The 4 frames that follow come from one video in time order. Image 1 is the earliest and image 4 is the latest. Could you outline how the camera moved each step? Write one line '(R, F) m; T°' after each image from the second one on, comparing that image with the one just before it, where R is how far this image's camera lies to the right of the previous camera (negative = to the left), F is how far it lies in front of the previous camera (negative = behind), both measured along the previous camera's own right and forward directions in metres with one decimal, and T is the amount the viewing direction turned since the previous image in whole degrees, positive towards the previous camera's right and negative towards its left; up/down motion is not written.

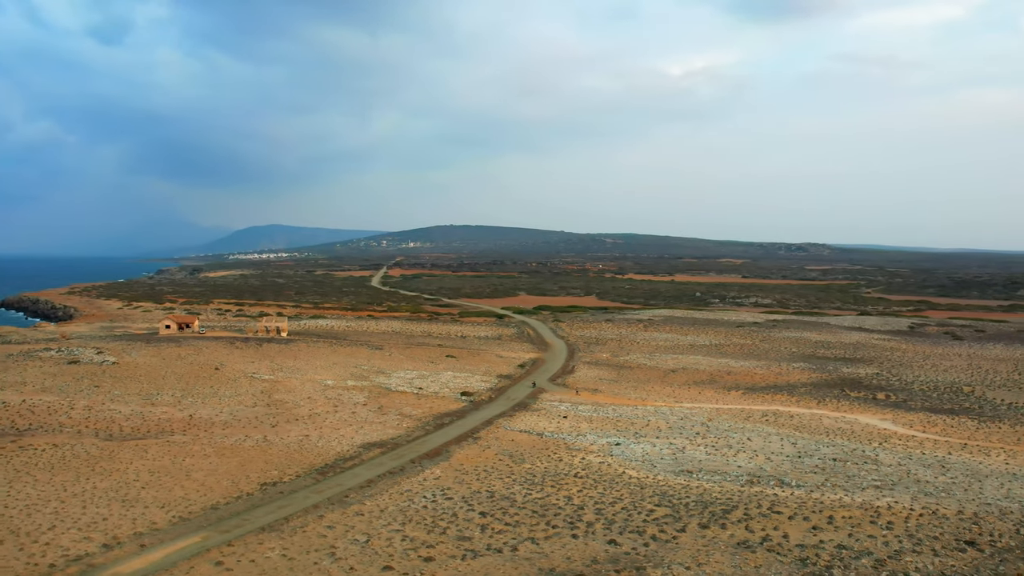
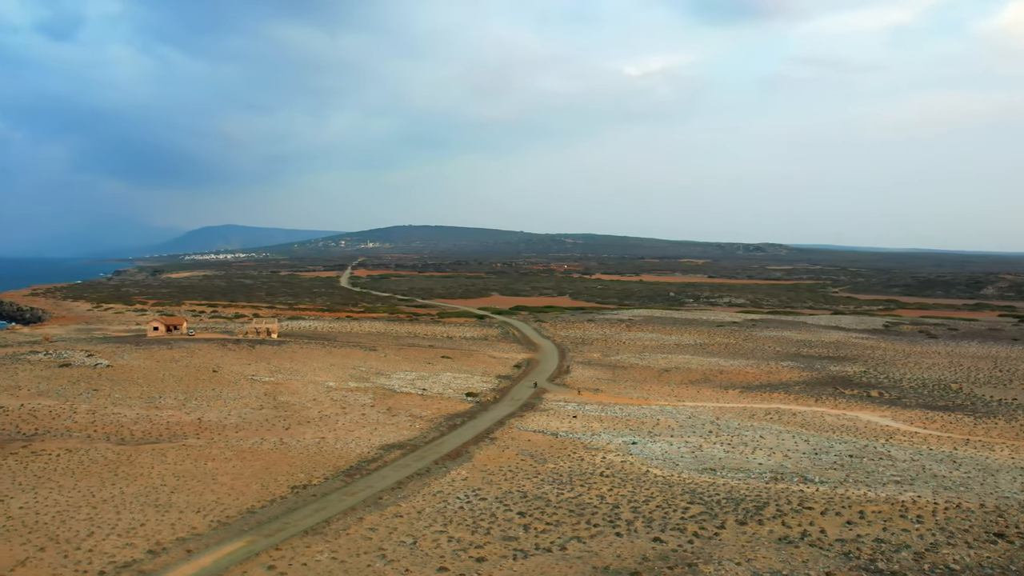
(-1.1, 0.0) m; +2°
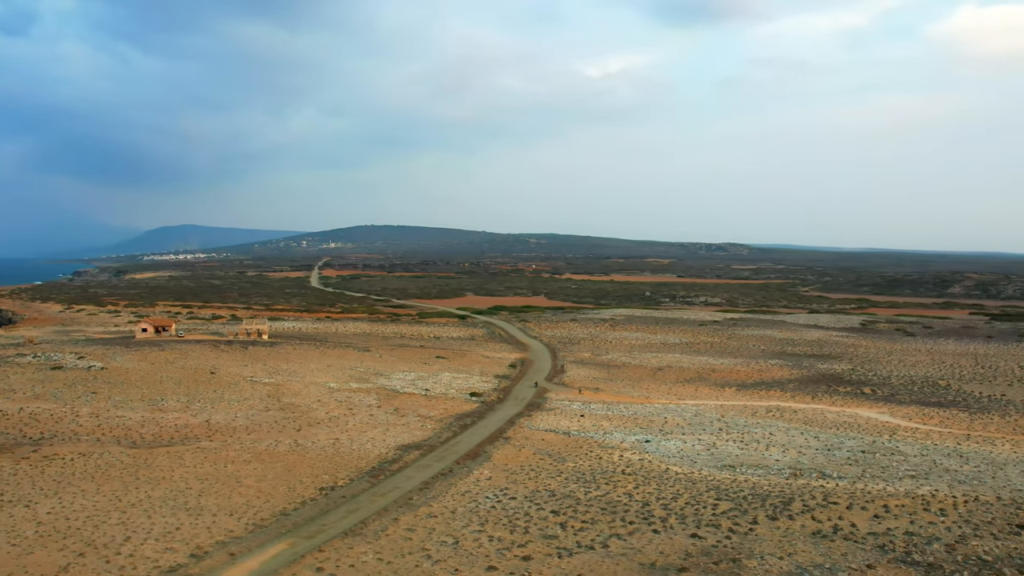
(-1.0, 0.0) m; +2°
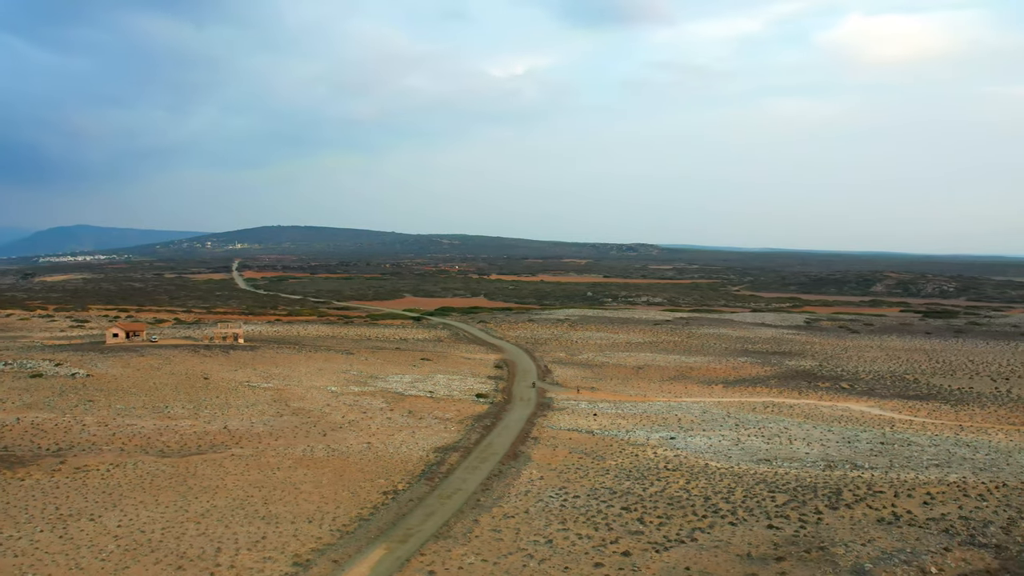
(-2.2, -0.1) m; +4°
